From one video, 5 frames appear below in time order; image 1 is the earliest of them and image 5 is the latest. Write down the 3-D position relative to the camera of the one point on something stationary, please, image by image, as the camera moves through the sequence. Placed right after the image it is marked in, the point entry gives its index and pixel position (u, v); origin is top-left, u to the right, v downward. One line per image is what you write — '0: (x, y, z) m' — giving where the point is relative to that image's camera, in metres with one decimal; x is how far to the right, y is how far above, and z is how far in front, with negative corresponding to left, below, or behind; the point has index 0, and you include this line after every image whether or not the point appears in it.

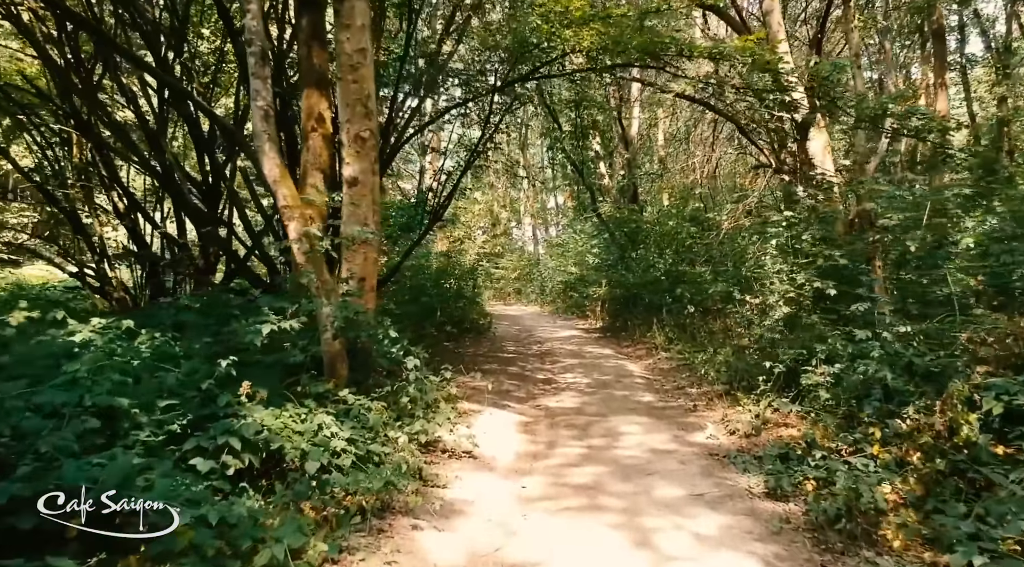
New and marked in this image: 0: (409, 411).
0: (-0.9, -1.1, +5.8) m
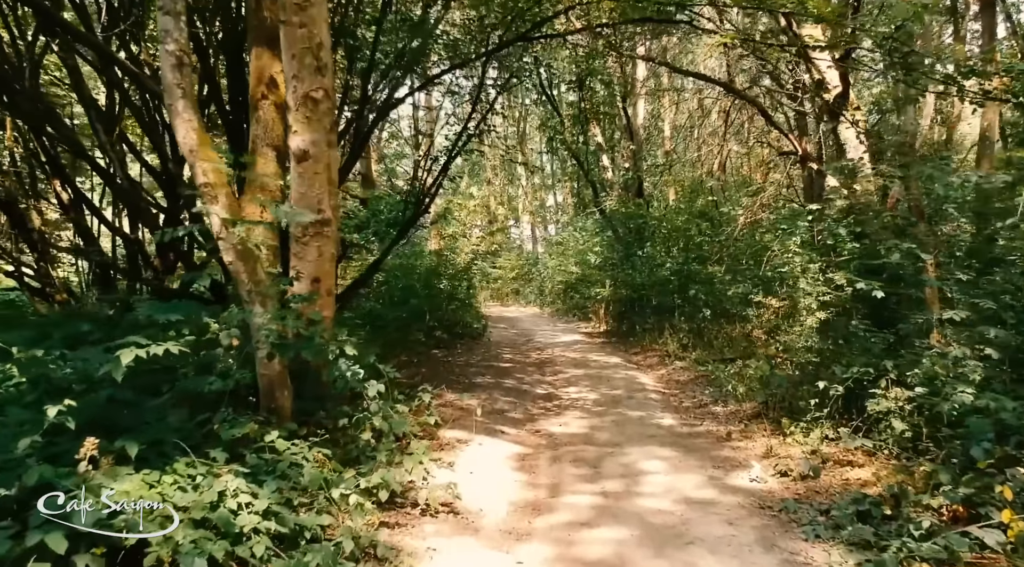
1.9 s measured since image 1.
0: (-1.0, -1.2, +4.4) m
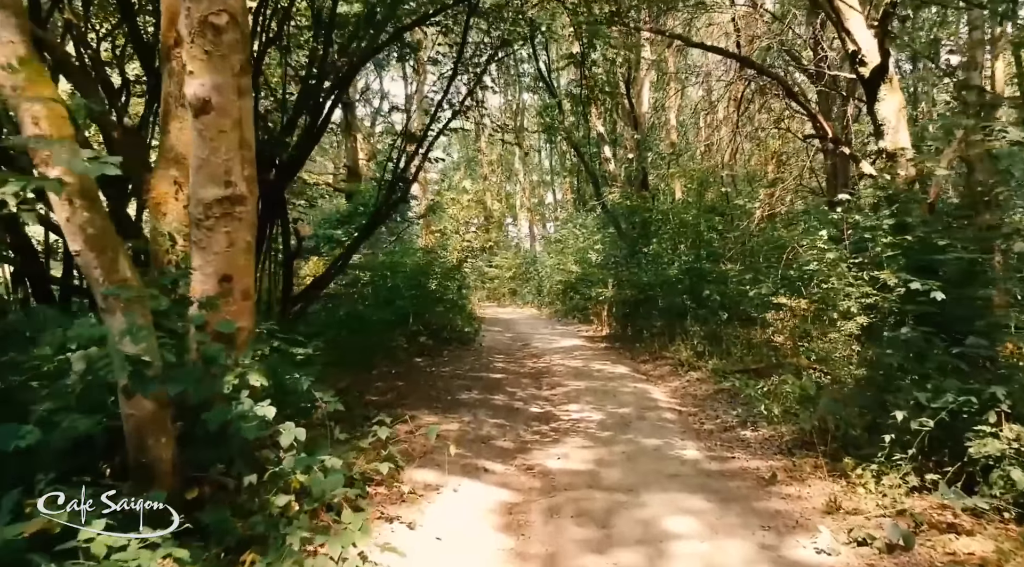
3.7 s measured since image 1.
0: (-1.1, -1.2, +3.1) m
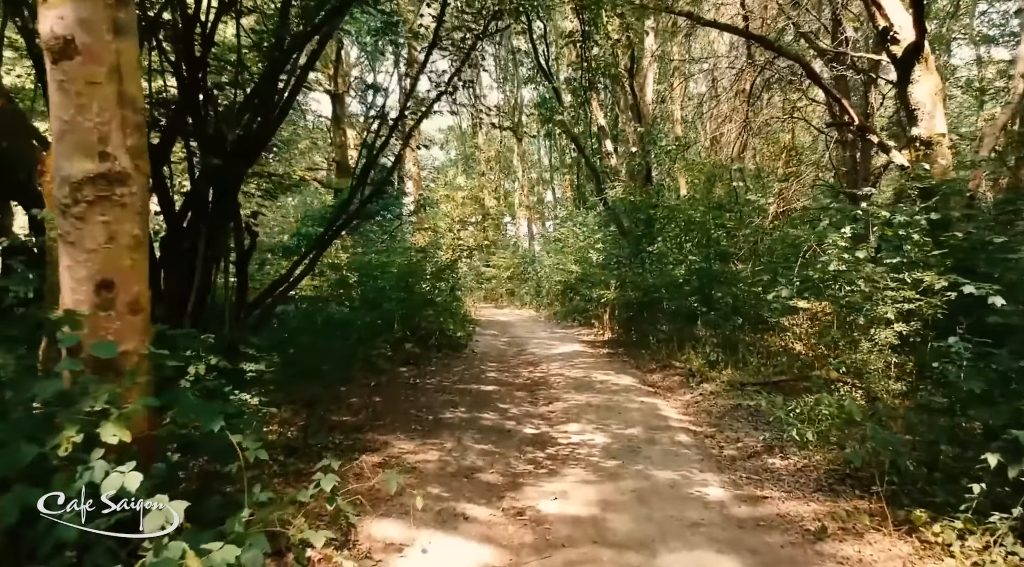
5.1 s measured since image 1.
0: (-1.2, -1.2, +2.2) m
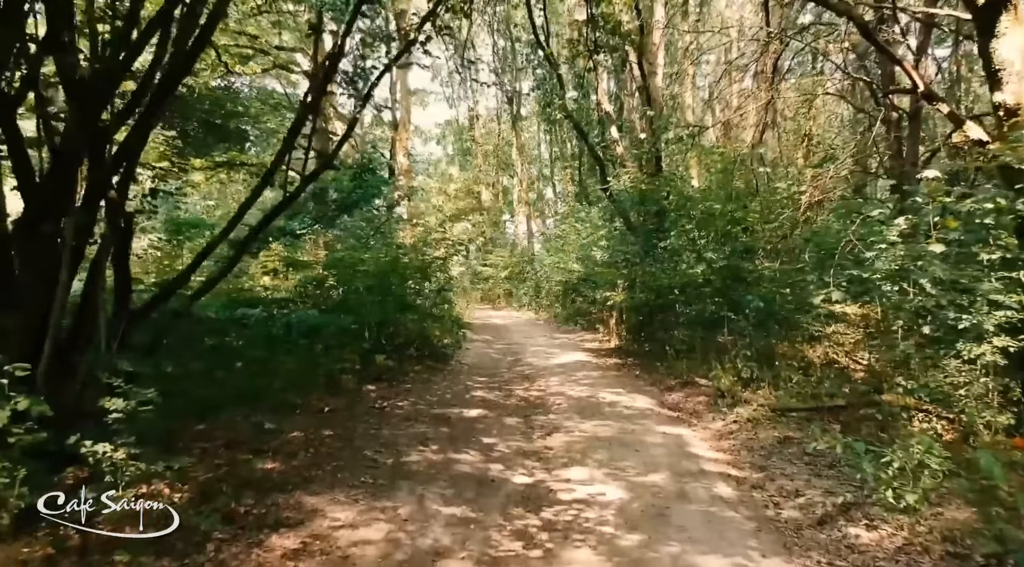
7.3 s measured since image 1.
0: (-1.3, -1.2, +0.5) m
